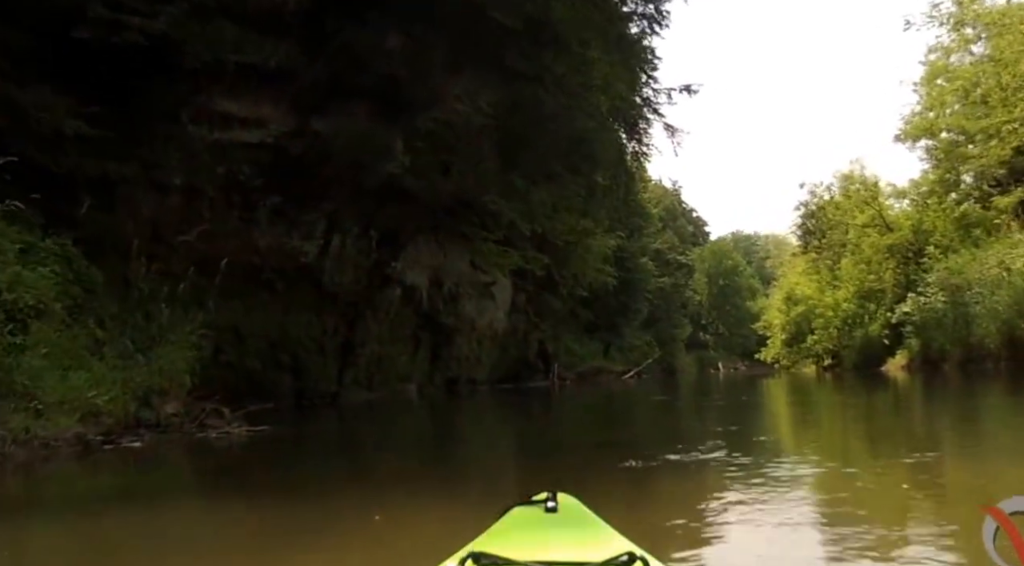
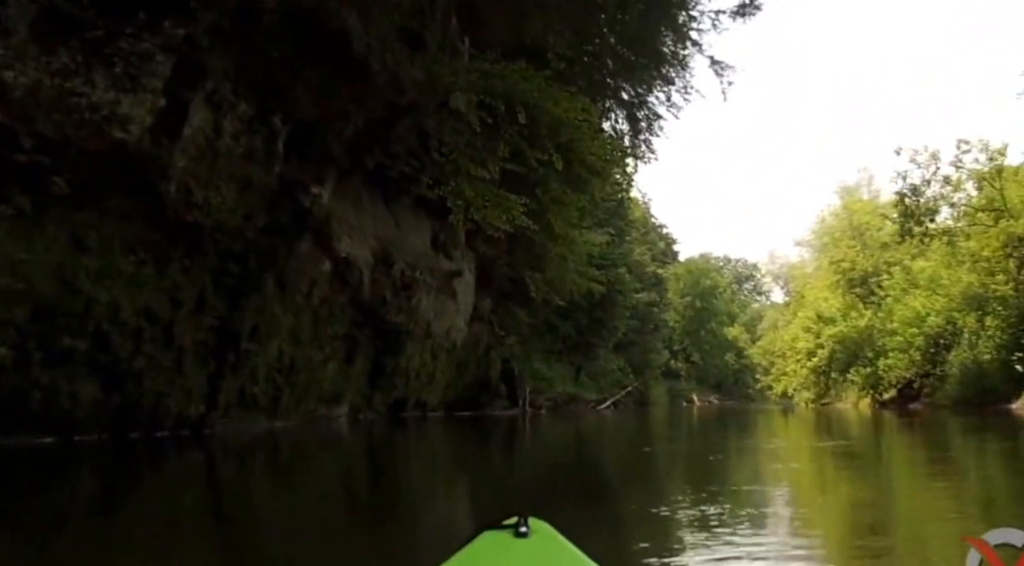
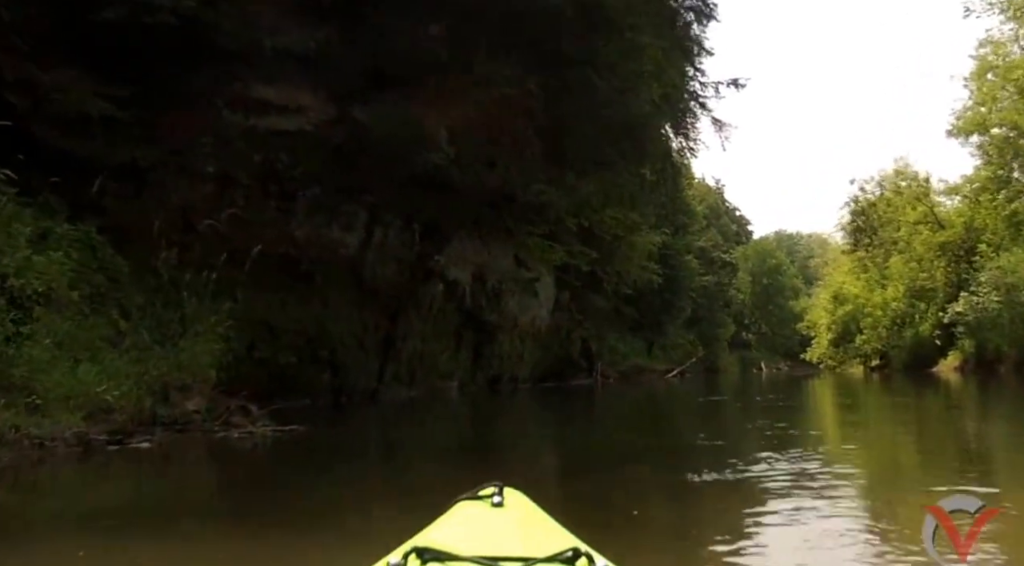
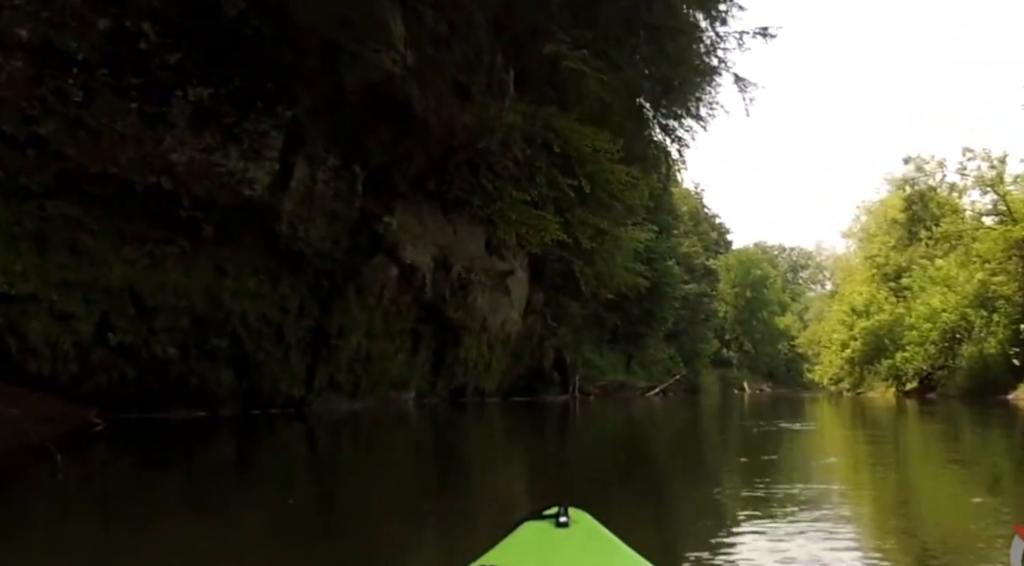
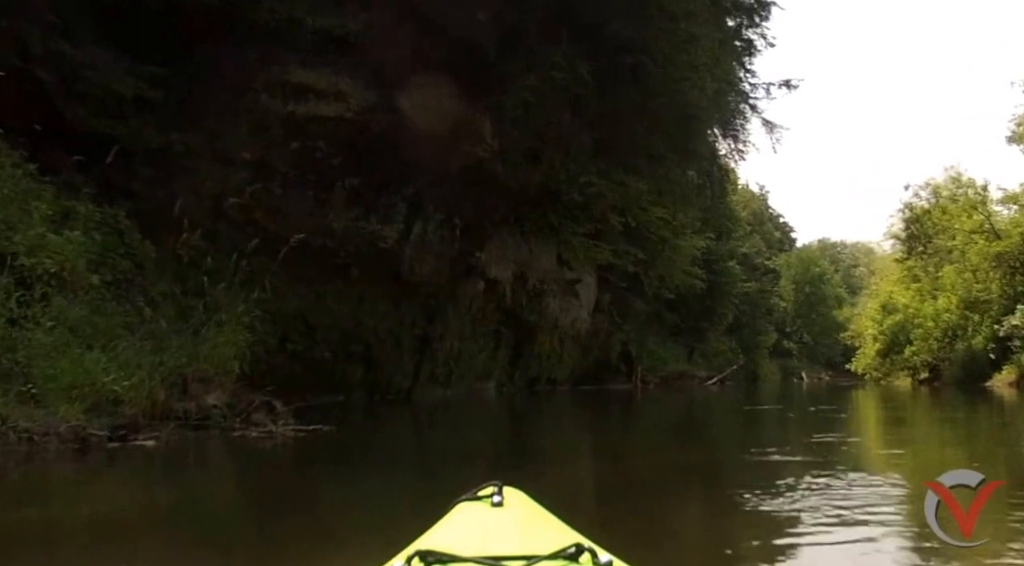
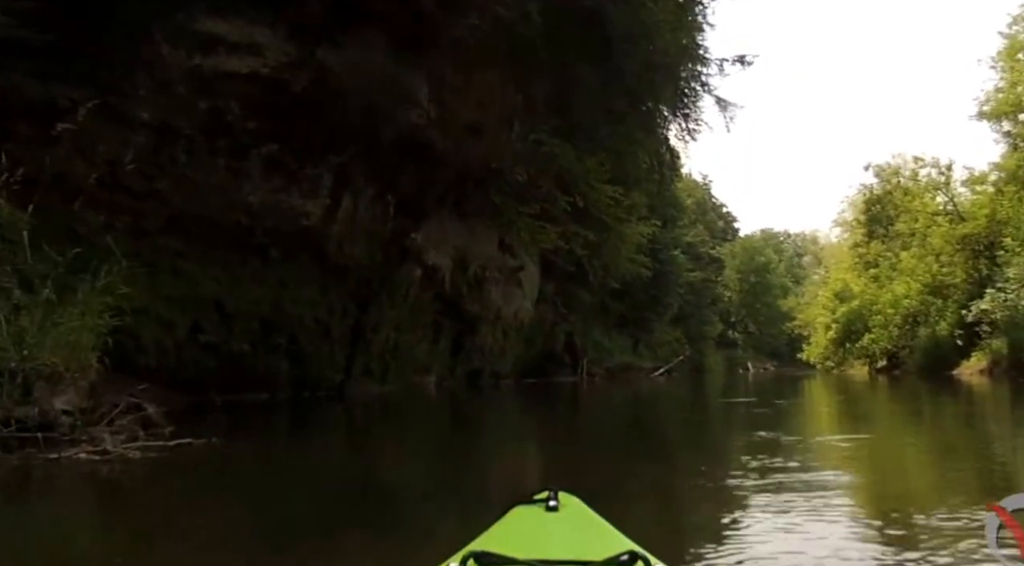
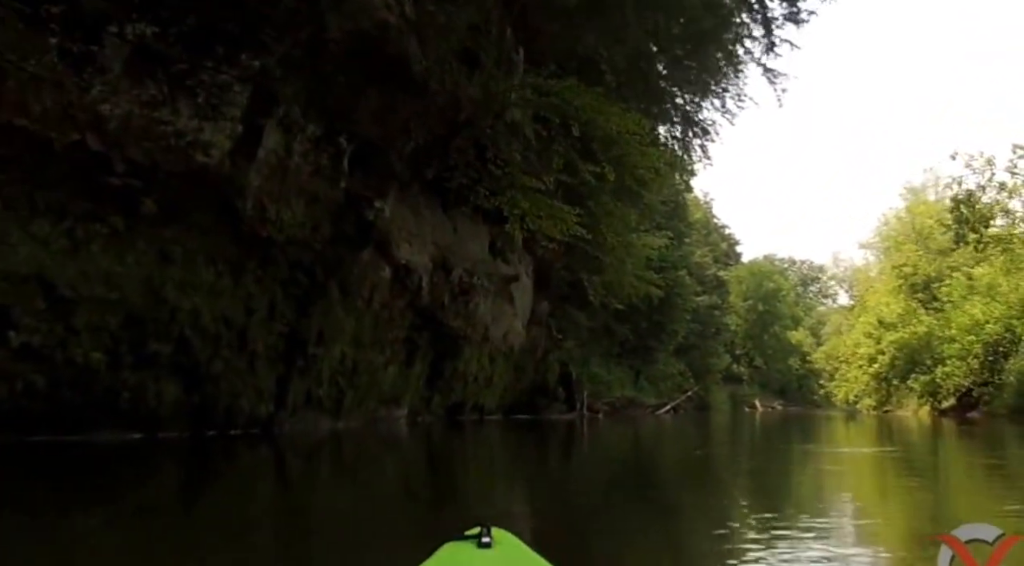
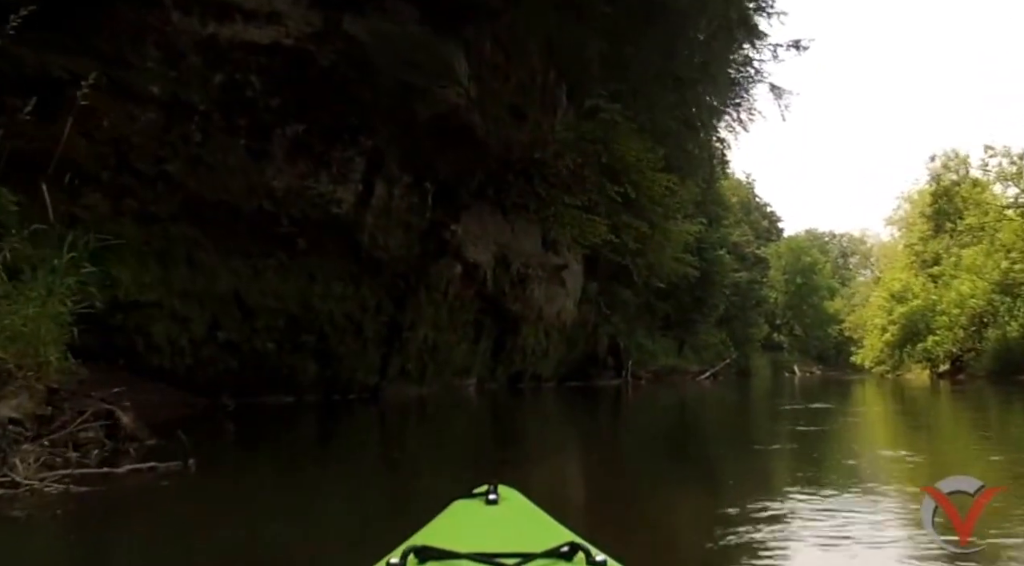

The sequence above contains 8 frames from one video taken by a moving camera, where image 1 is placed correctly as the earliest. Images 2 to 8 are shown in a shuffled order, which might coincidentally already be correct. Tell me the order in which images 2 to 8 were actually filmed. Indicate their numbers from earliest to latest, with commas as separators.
3, 5, 6, 8, 4, 7, 2
